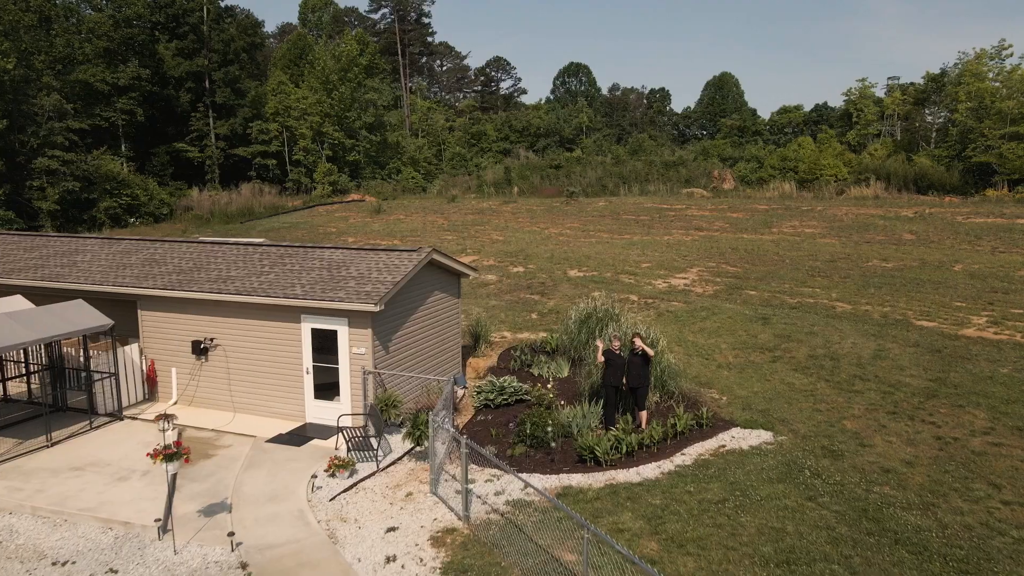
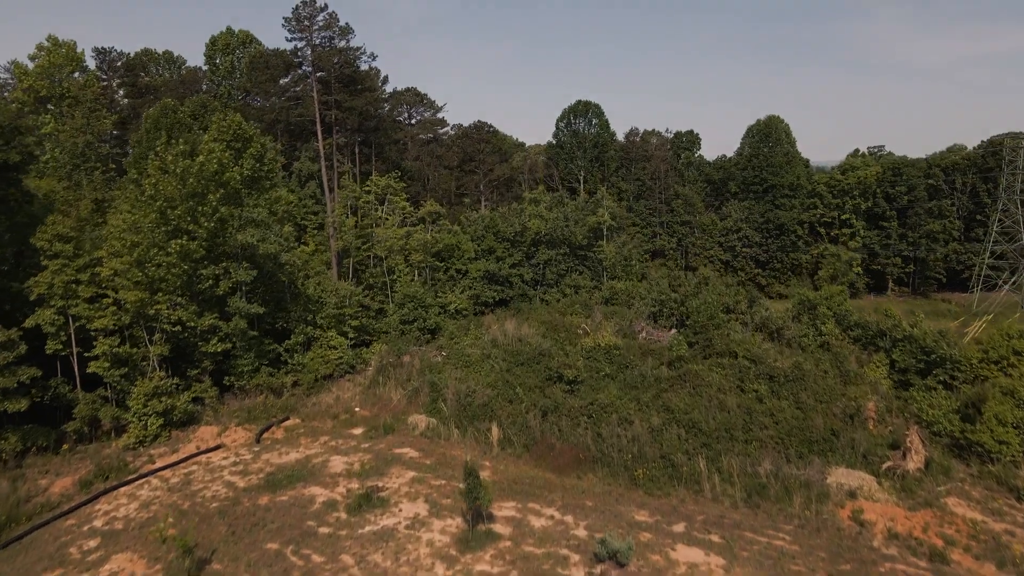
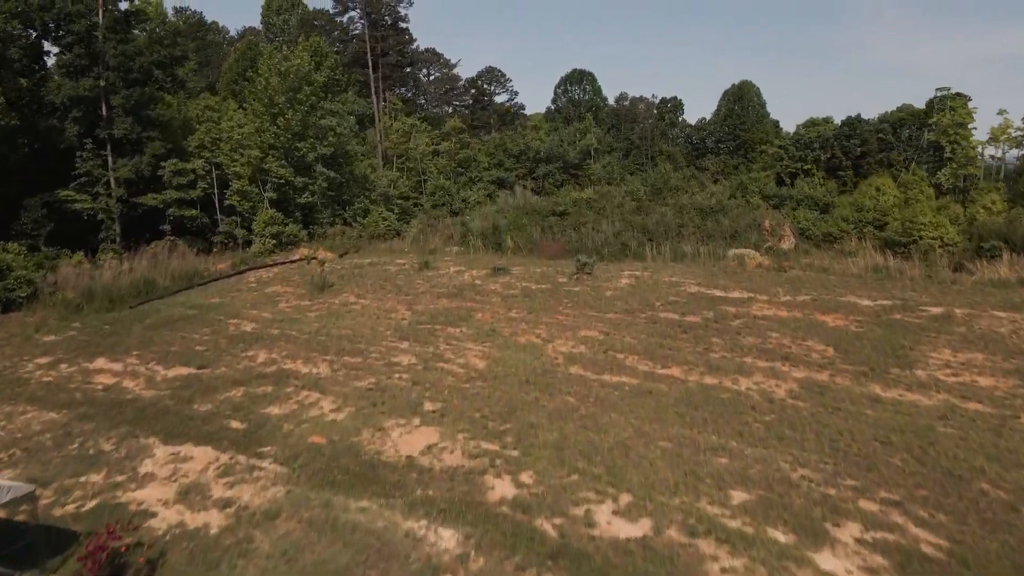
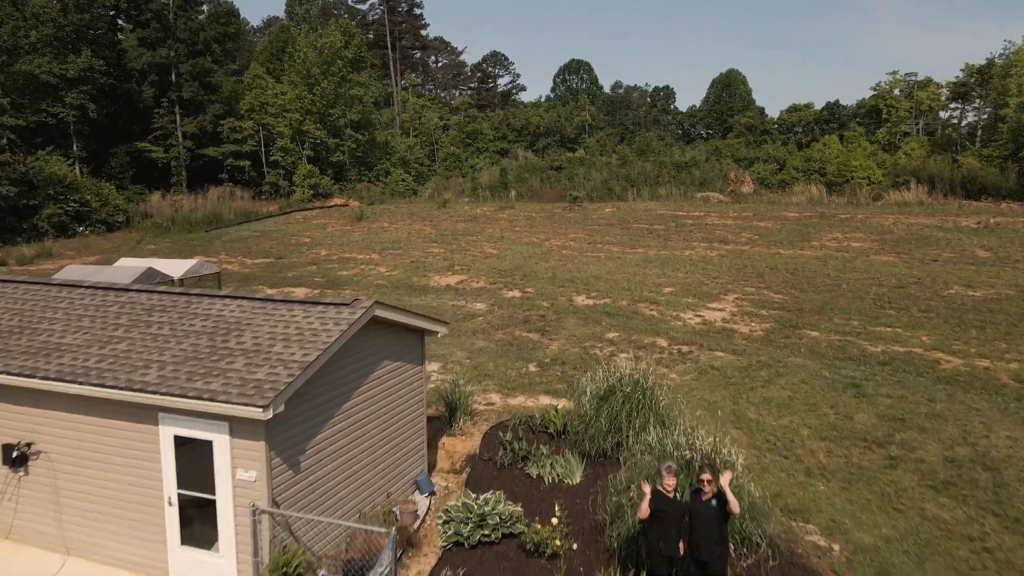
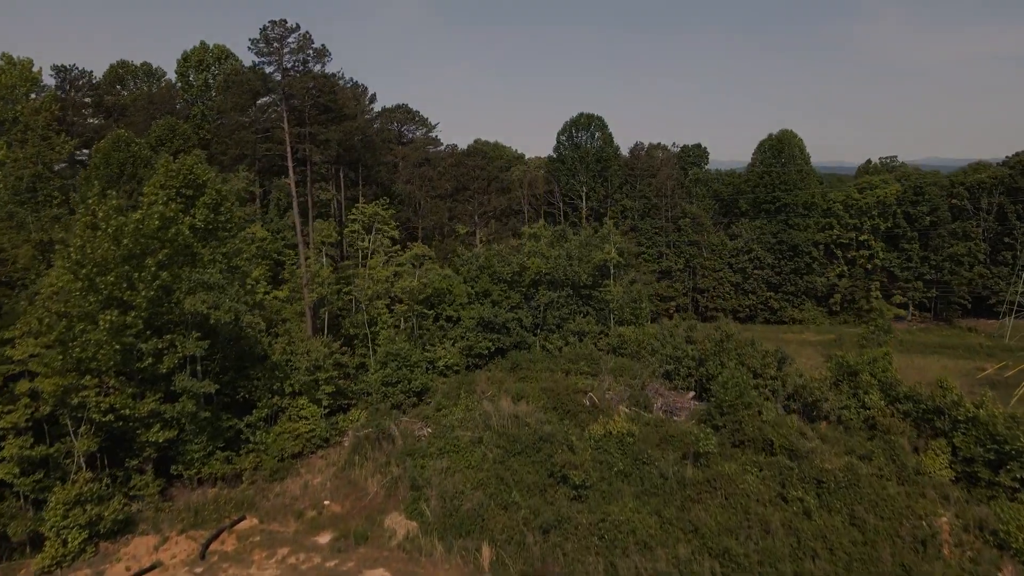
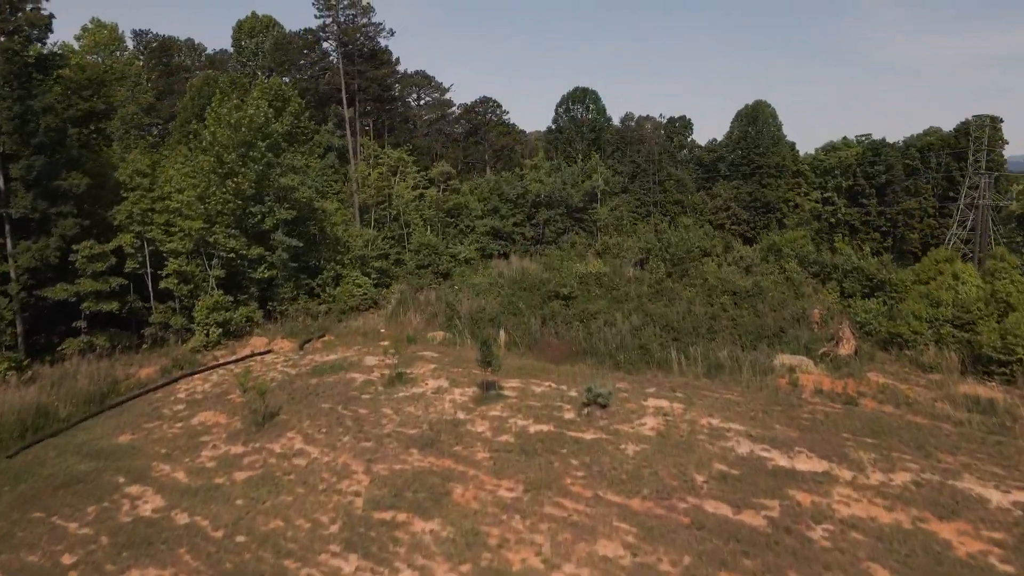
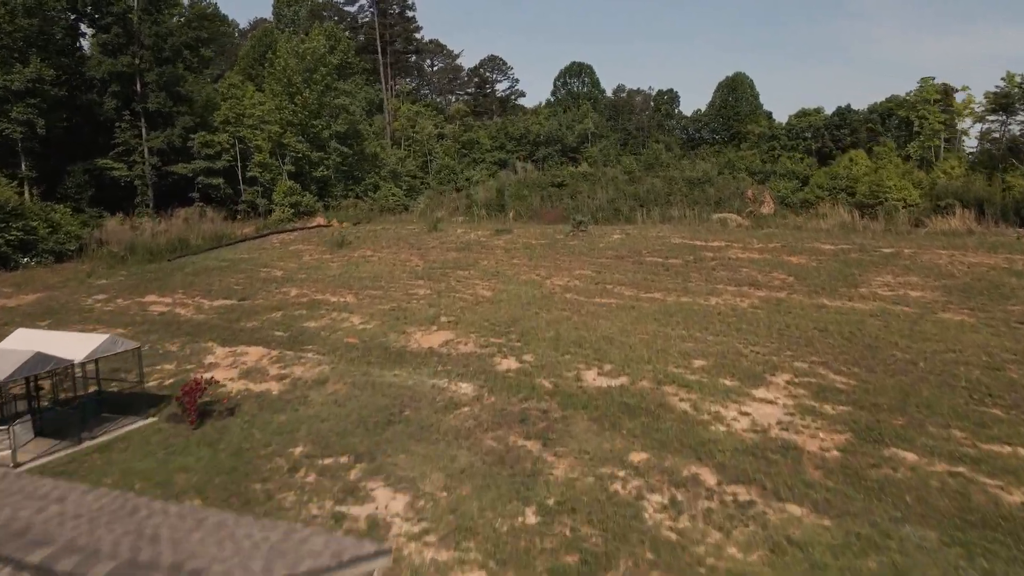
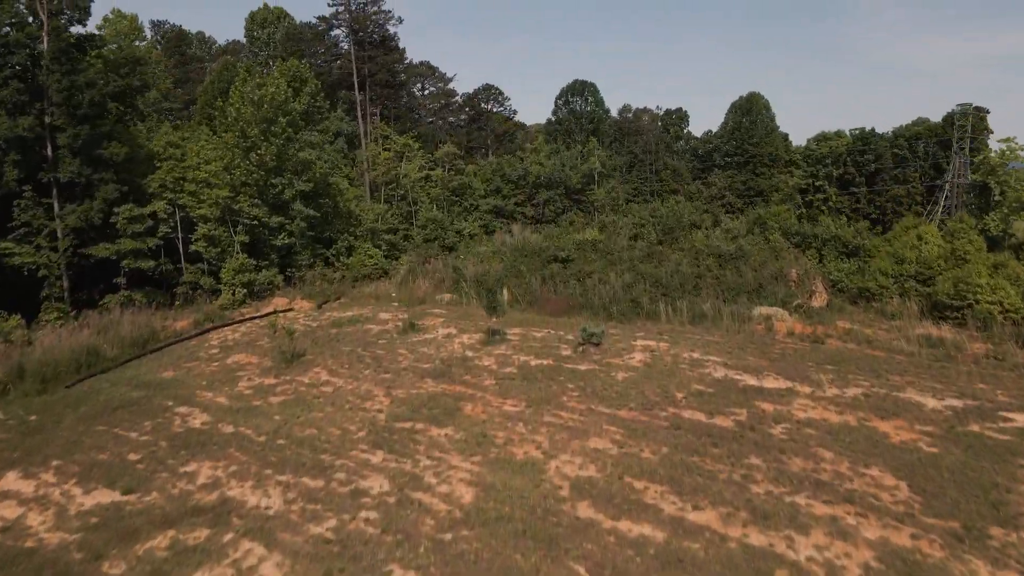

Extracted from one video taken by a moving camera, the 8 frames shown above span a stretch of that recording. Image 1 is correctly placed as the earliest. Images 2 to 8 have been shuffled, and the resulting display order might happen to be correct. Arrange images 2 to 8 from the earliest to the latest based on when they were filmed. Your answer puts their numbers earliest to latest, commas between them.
4, 7, 3, 8, 6, 2, 5
